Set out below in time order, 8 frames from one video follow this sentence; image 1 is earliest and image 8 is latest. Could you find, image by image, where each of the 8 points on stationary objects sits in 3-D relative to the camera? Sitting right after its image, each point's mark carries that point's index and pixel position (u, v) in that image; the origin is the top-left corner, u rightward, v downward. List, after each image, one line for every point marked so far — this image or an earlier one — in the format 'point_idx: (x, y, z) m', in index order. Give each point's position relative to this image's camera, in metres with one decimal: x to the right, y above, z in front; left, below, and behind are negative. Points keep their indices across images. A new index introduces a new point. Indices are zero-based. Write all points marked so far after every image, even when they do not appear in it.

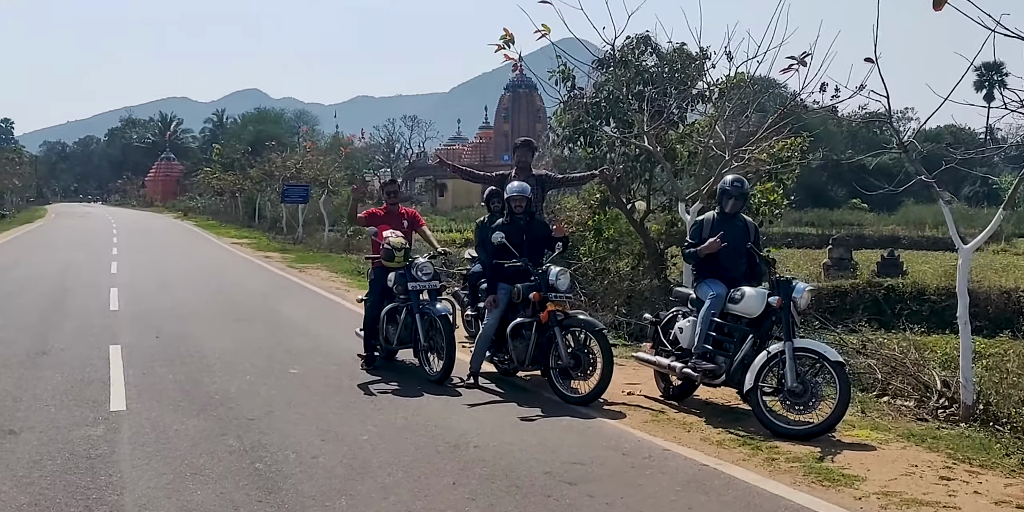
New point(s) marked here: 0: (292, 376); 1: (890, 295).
0: (-1.8, -1.0, +7.1) m
1: (+7.2, -0.7, +16.5) m
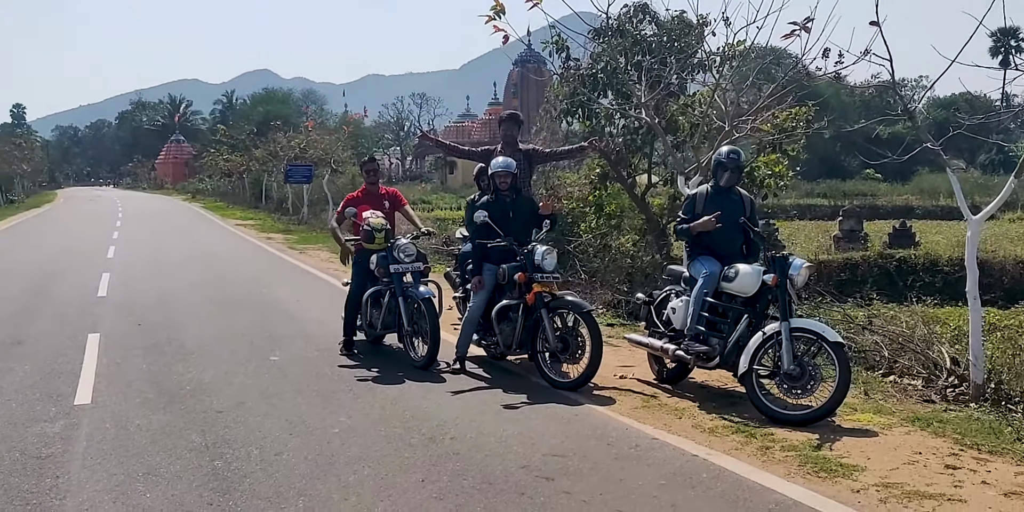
0: (-1.9, -0.9, +6.8) m
1: (+7.2, -0.2, +16.1) m
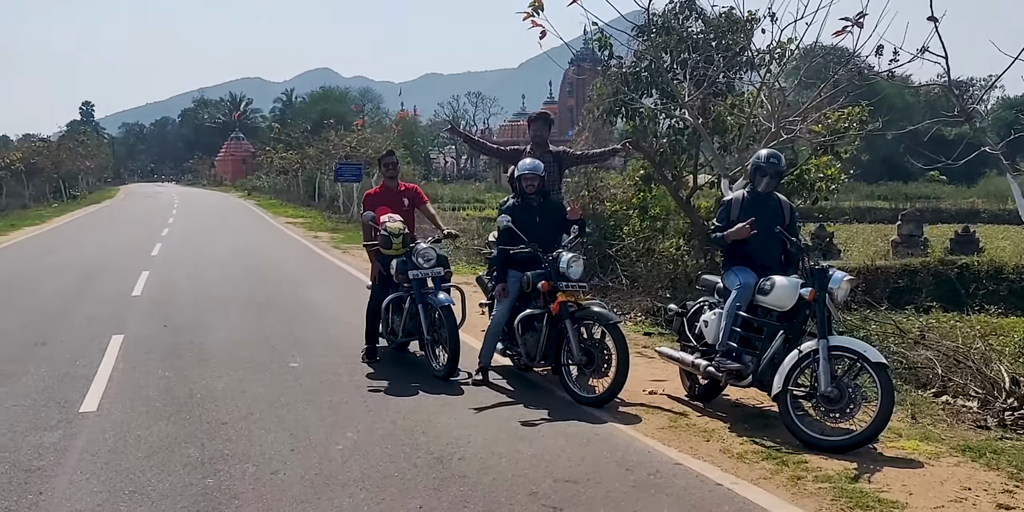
0: (-1.7, -0.9, +6.6) m
1: (+7.9, -0.3, +15.3) m
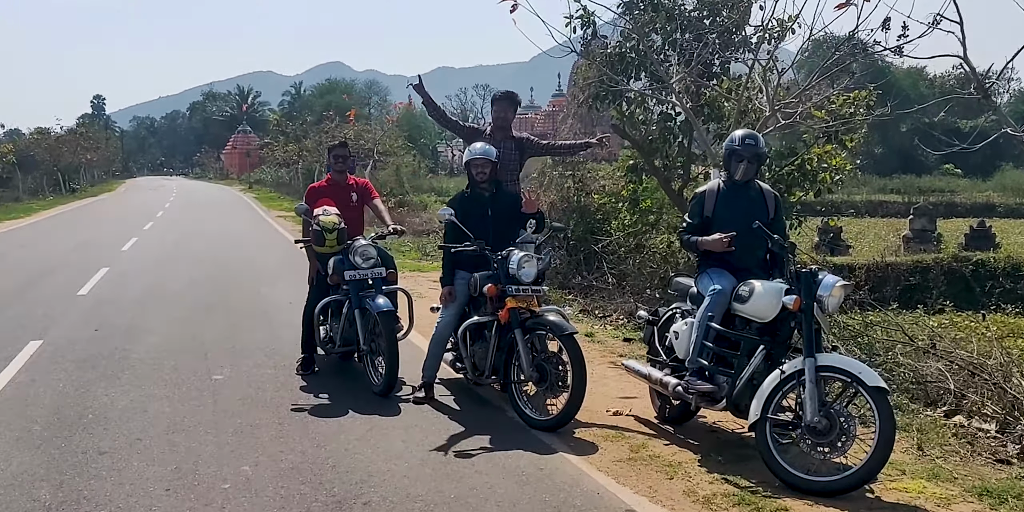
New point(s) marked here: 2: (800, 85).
0: (-2.0, -0.9, +5.9) m
1: (+7.7, -0.3, +14.4) m
2: (+3.3, +2.0, +10.1) m
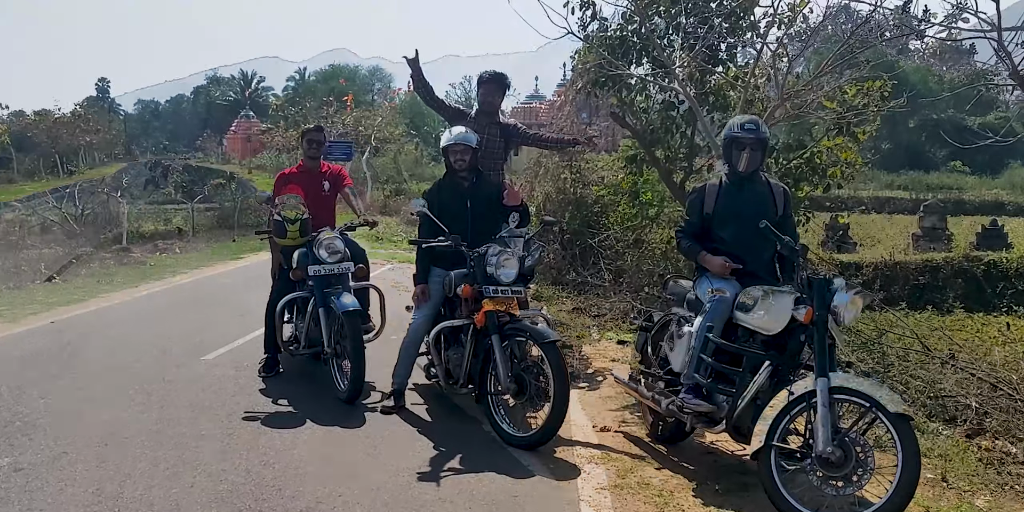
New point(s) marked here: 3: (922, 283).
0: (-2.2, -0.8, +5.4) m
1: (+7.6, -0.3, +13.8) m
2: (+3.3, +2.0, +9.5) m
3: (+6.2, -0.4, +13.3) m
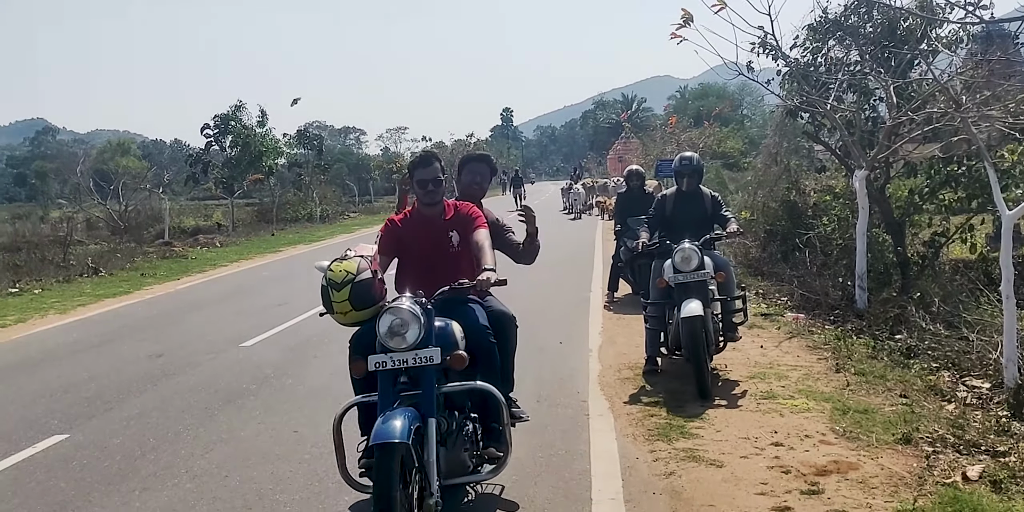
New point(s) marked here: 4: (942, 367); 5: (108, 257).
0: (-2.1, -0.9, +6.4) m
1: (+7.9, -0.2, +14.6) m
2: (+3.4, +2.0, +10.5) m
3: (+6.5, -0.4, +14.1) m
4: (+3.3, -0.9, +6.7) m
5: (-8.2, 0.0, +17.7) m
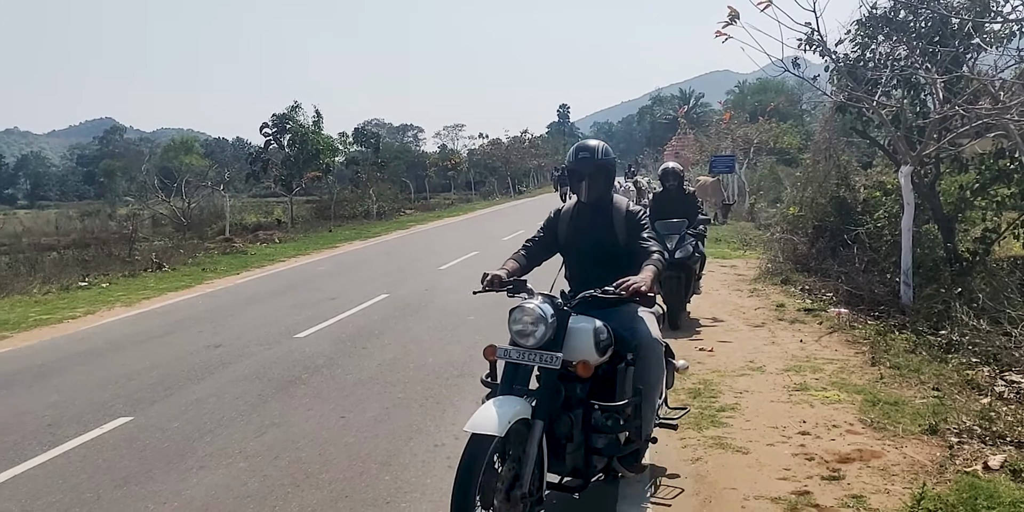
0: (-1.8, -0.9, +6.8) m
1: (+8.7, -0.1, +14.3) m
2: (+3.9, +2.0, +10.5) m
3: (+7.2, -0.3, +13.9) m
4: (+3.6, -0.8, +6.7) m
5: (-7.2, +0.1, +18.4) m
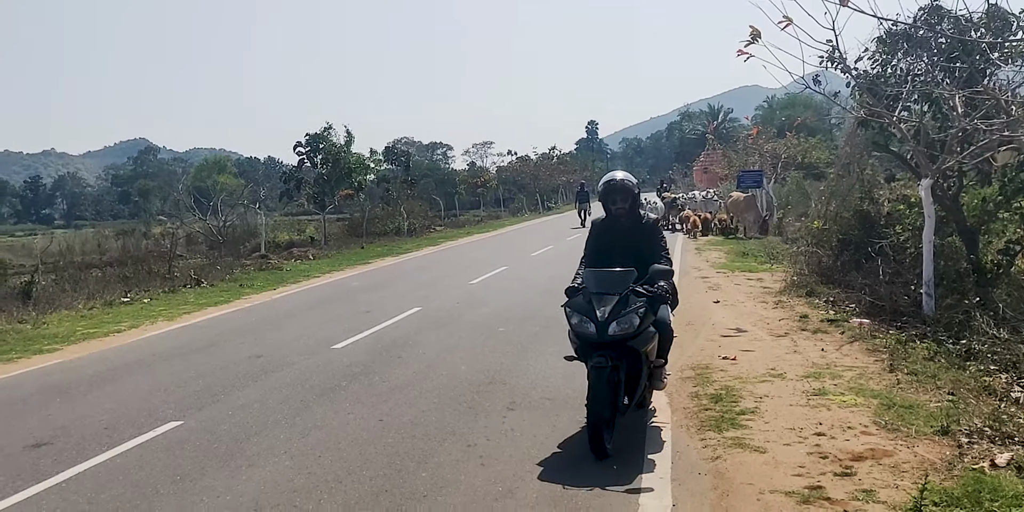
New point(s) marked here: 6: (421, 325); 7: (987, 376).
0: (-1.6, -1.0, +7.1) m
1: (+9.2, -0.3, +14.3) m
2: (+4.3, +1.9, +10.7) m
3: (+7.7, -0.5, +13.9) m
4: (+3.9, -0.9, +6.9) m
5: (-6.5, -0.3, +18.9) m
6: (-1.1, -0.8, +10.6) m
7: (+3.6, -0.9, +6.7) m
